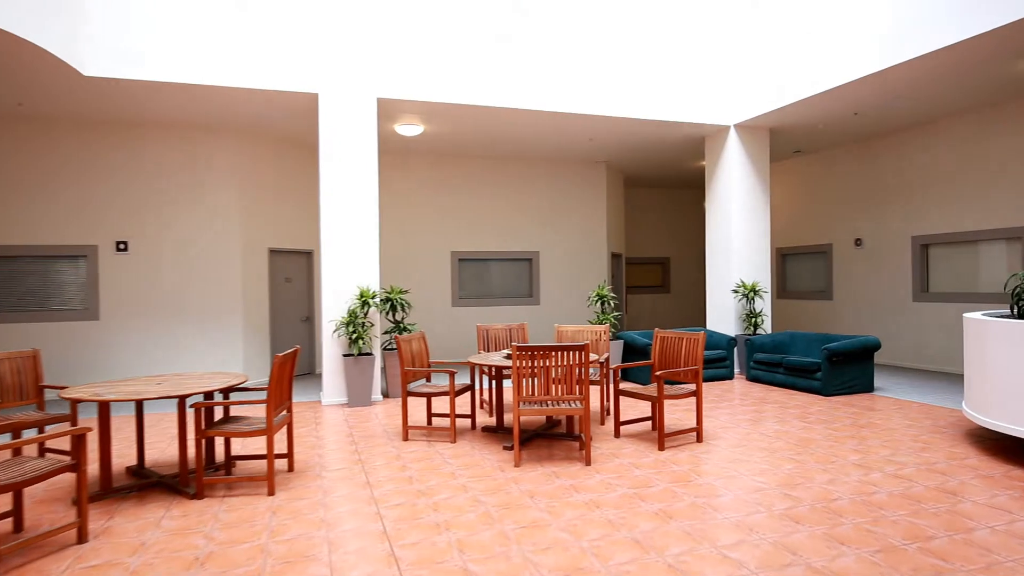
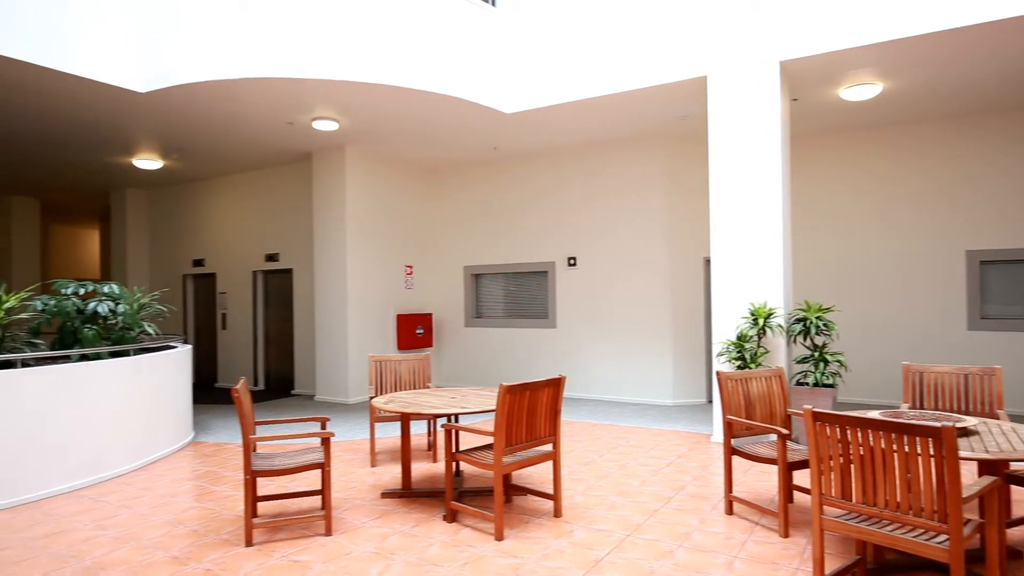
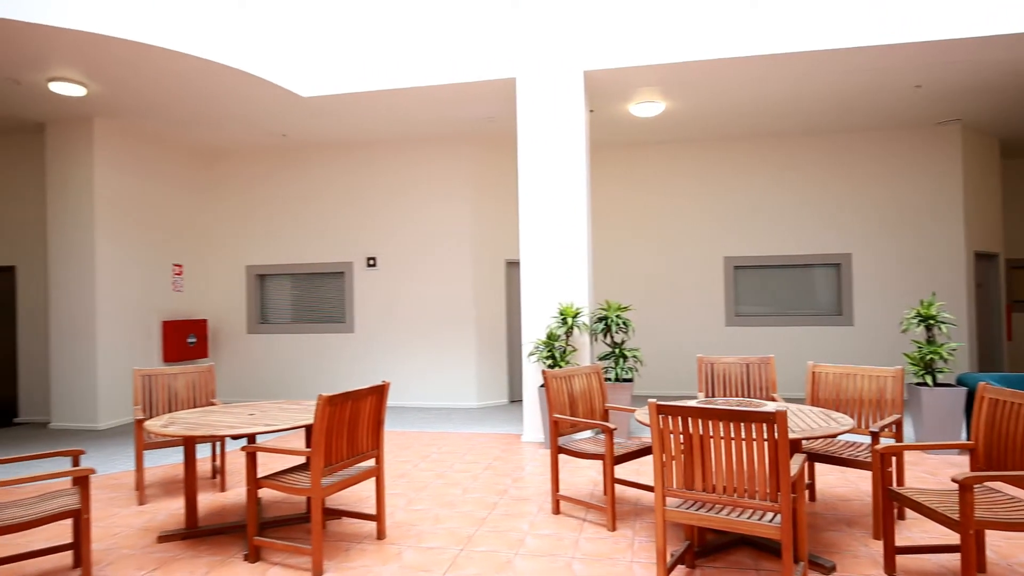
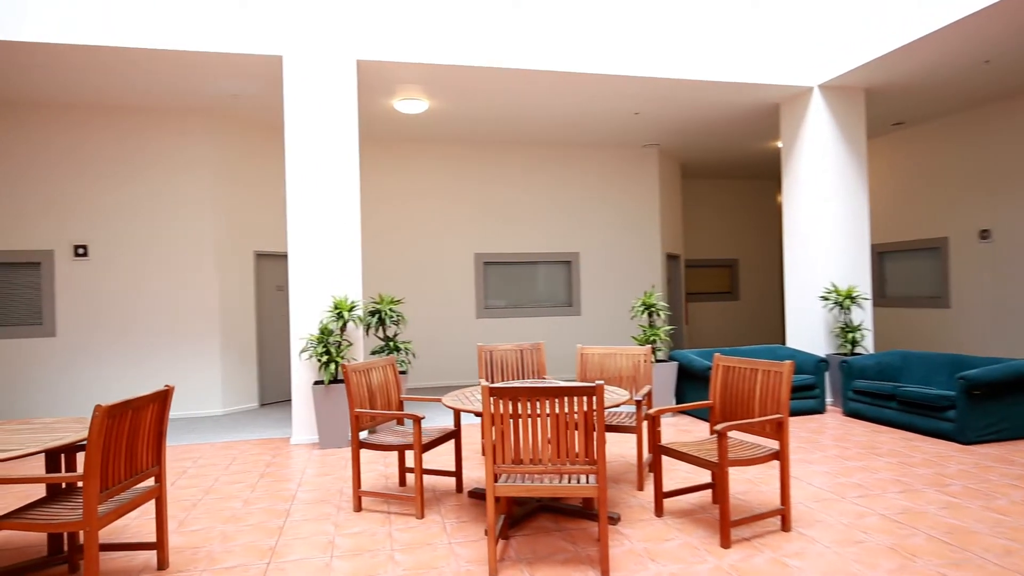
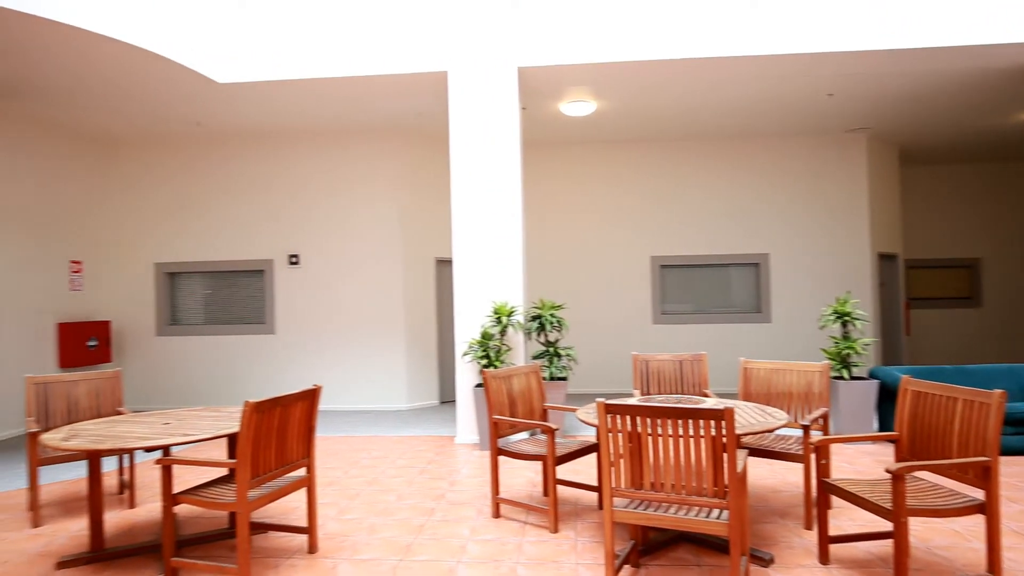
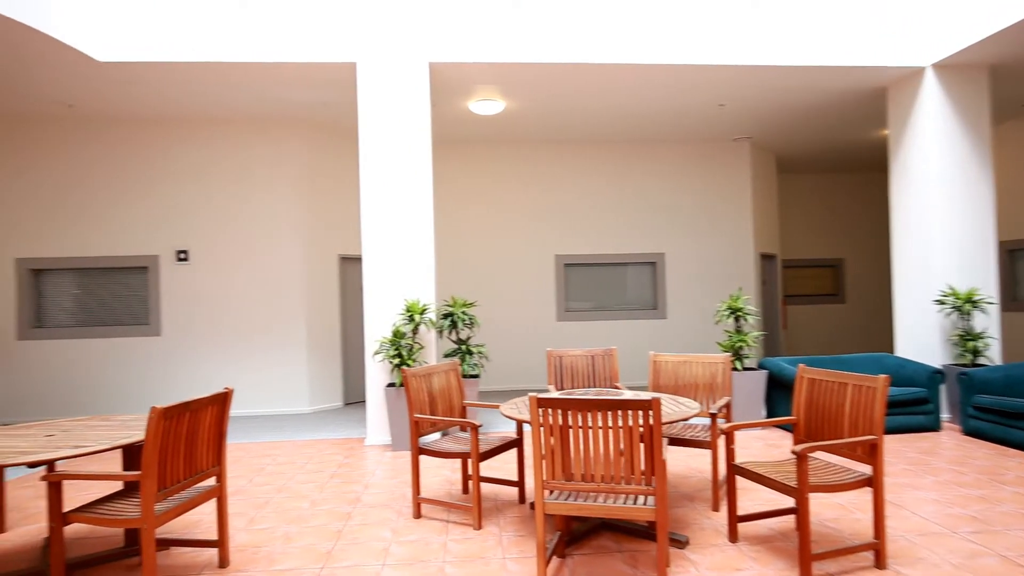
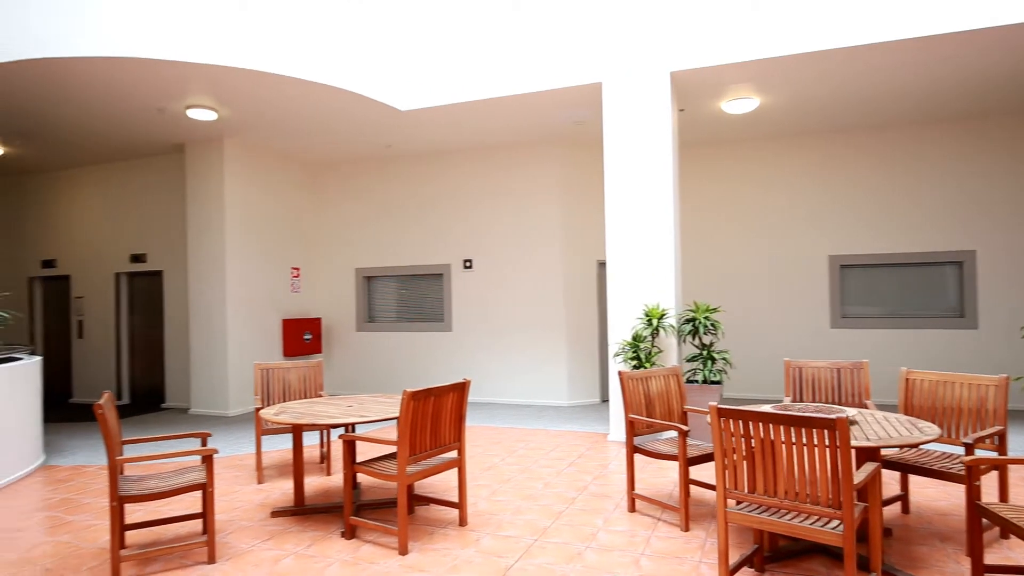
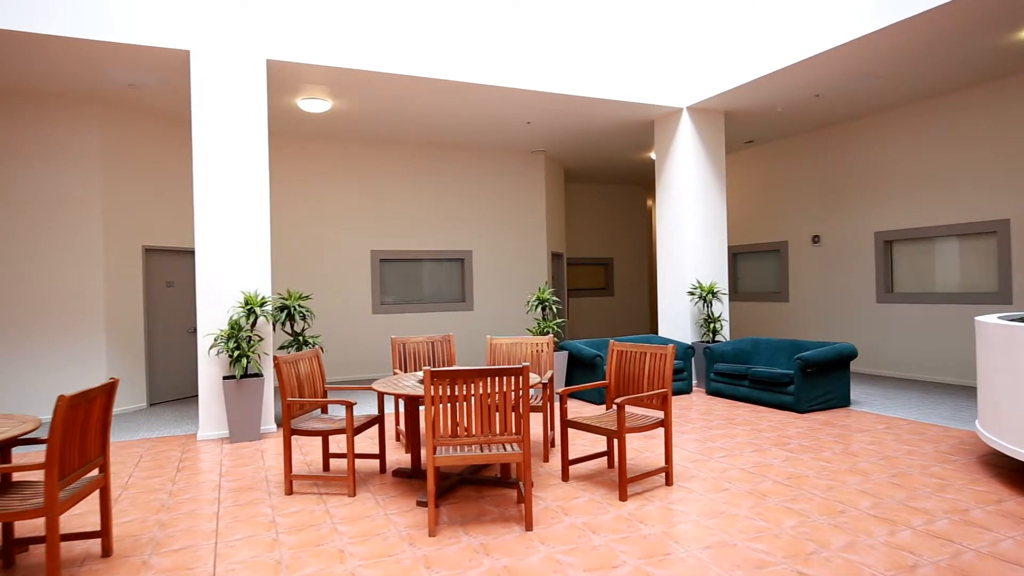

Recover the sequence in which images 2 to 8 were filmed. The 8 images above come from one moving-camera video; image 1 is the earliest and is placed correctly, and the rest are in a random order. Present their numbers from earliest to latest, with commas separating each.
8, 4, 6, 5, 3, 7, 2
